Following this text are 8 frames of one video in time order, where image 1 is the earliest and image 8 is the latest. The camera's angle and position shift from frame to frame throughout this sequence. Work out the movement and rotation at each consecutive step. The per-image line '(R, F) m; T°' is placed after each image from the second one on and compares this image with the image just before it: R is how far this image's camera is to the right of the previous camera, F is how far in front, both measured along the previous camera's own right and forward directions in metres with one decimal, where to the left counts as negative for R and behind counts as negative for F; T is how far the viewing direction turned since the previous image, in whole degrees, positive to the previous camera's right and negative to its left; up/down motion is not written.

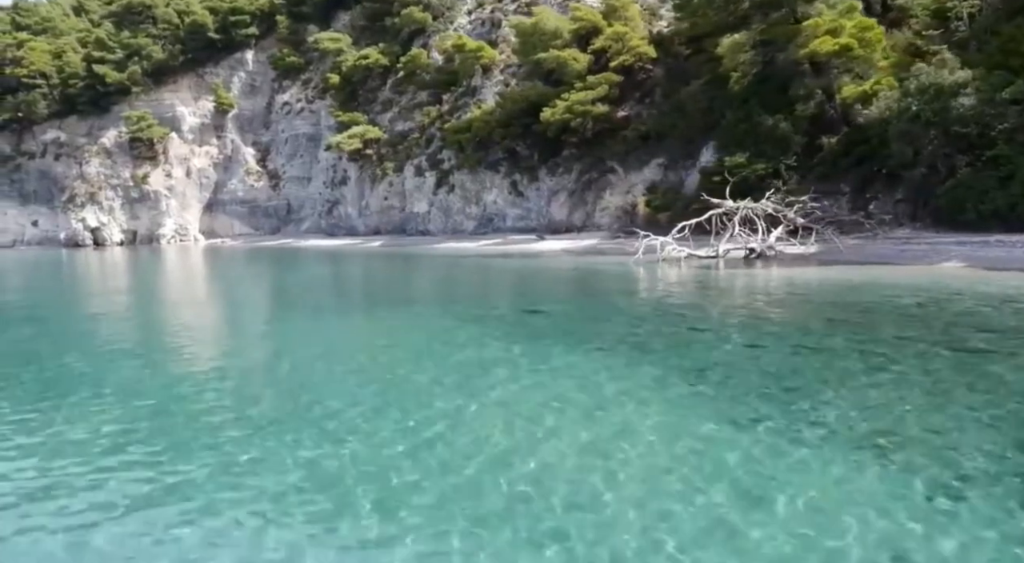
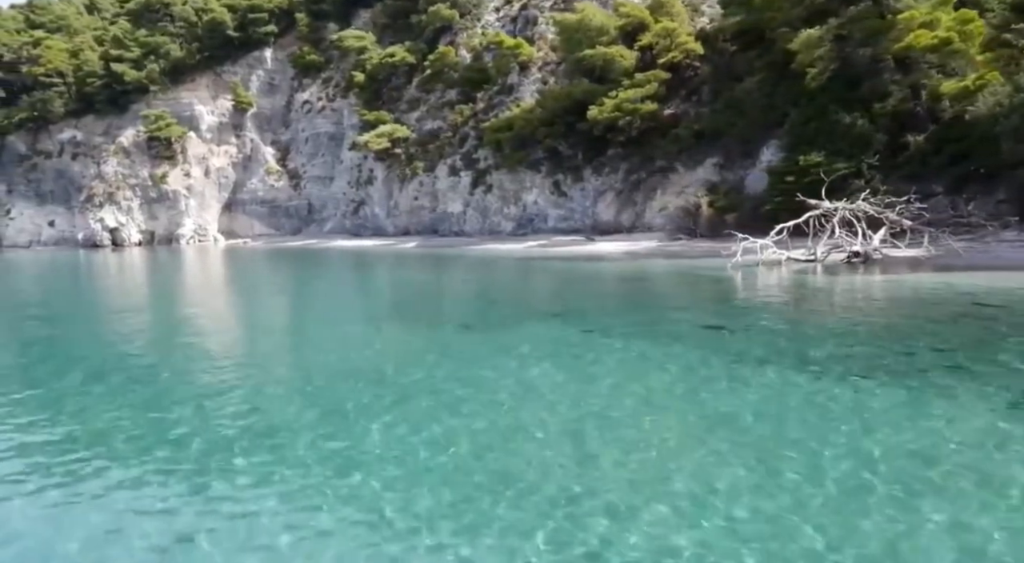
(-1.6, +0.6) m; 0°
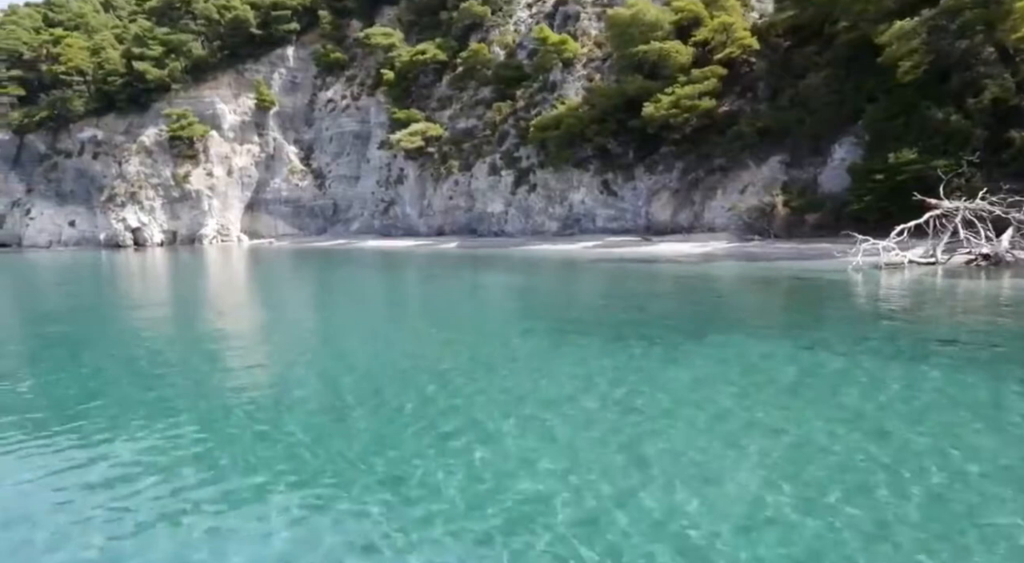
(-1.7, +0.7) m; 0°
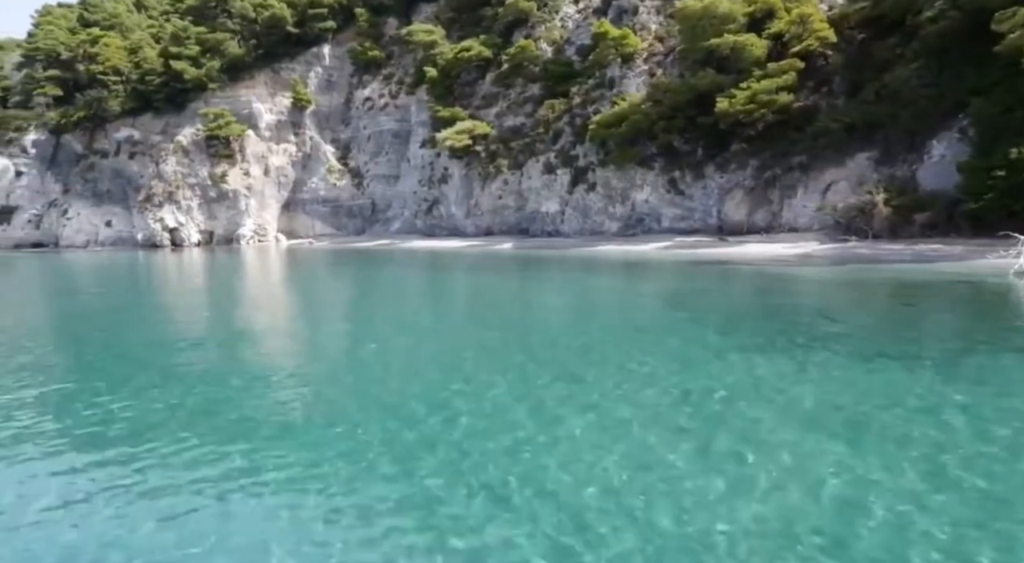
(-1.7, +0.9) m; -1°
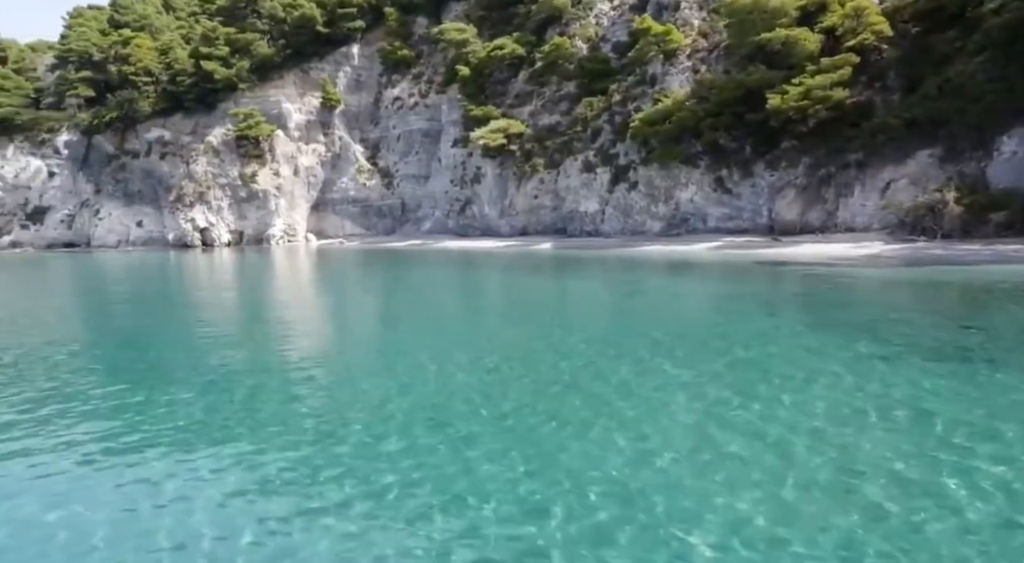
(-0.9, +0.5) m; -1°
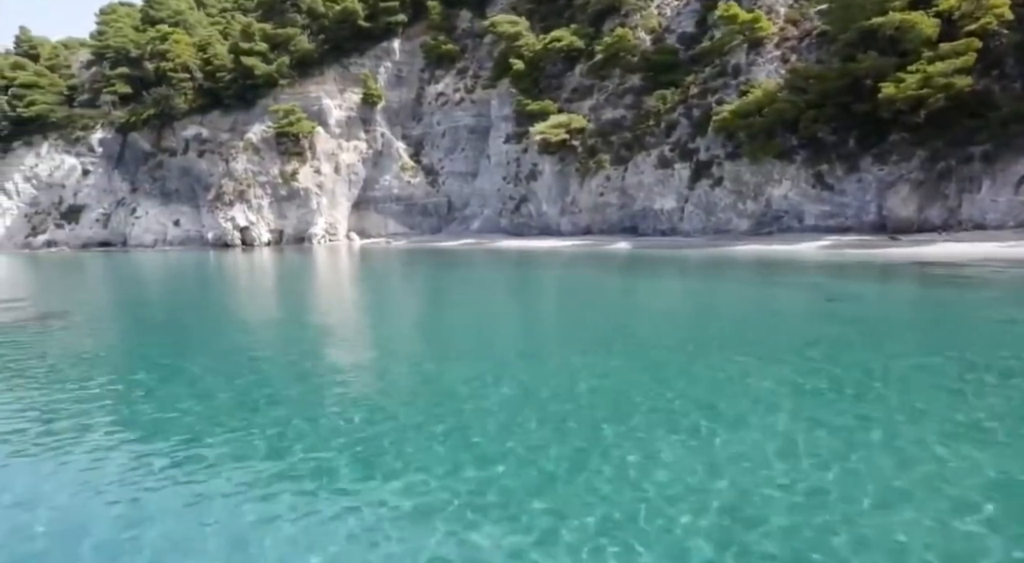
(-2.5, +1.4) m; -1°
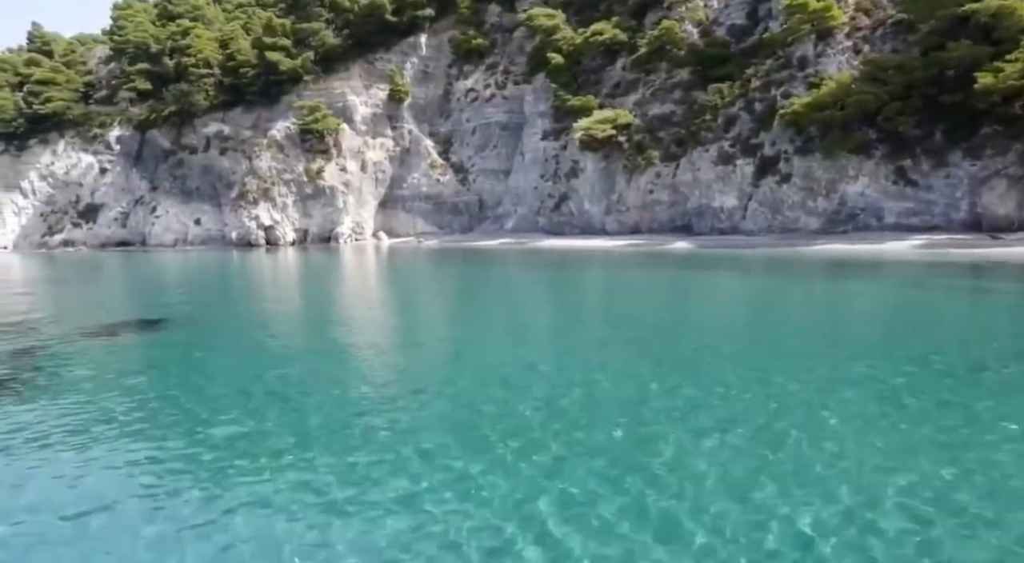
(-2.1, +1.3) m; 0°
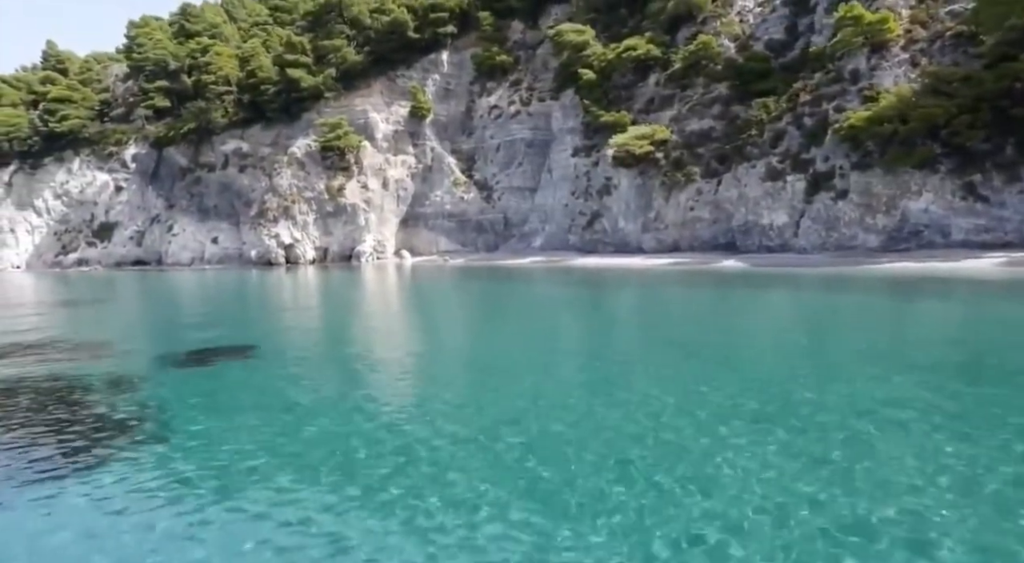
(-1.6, +1.0) m; 0°
